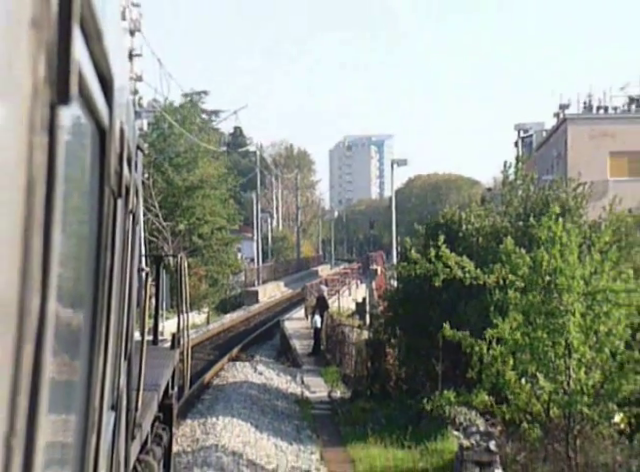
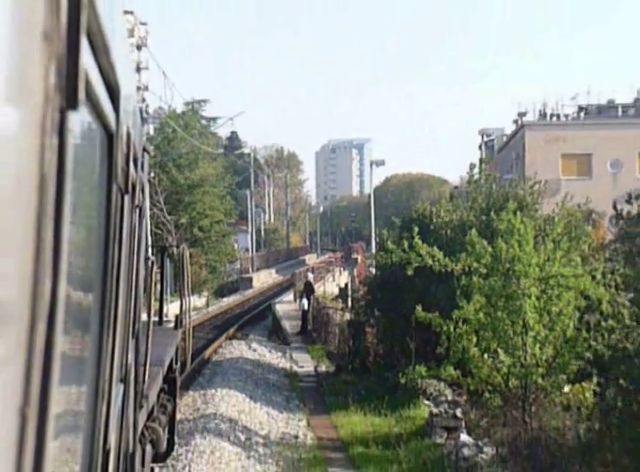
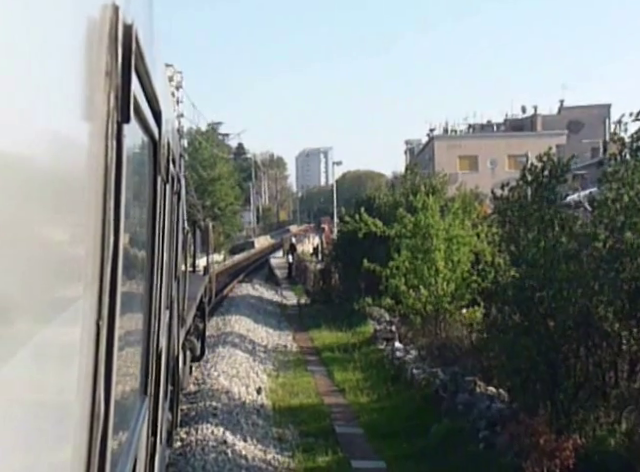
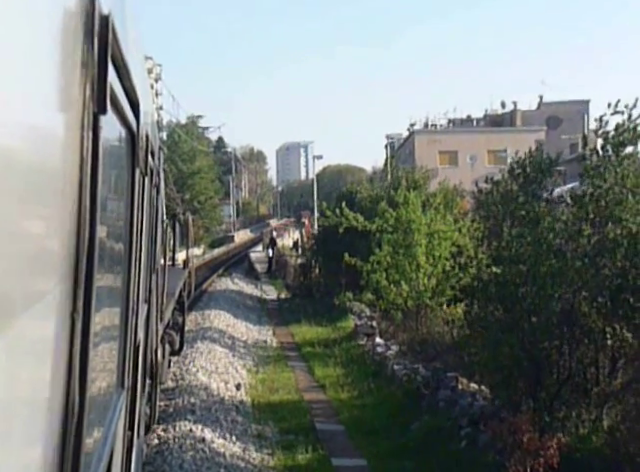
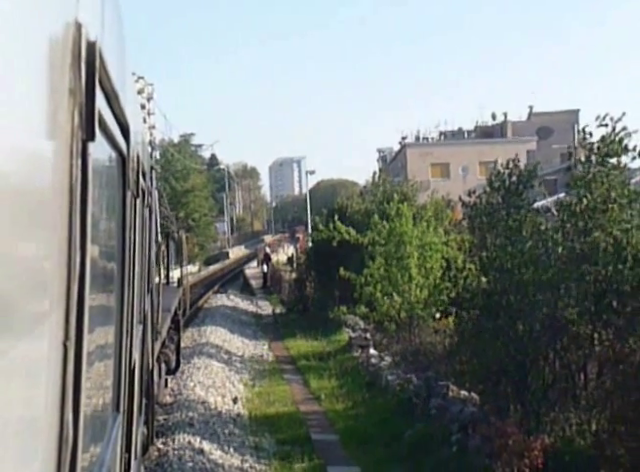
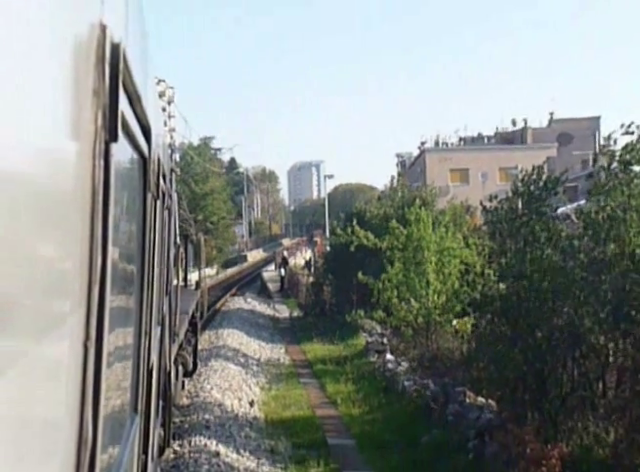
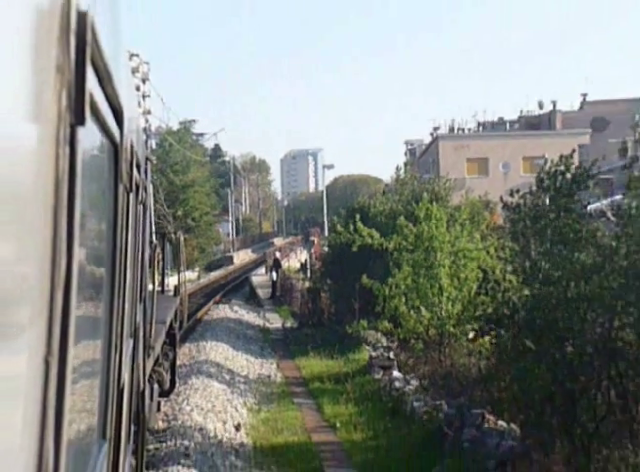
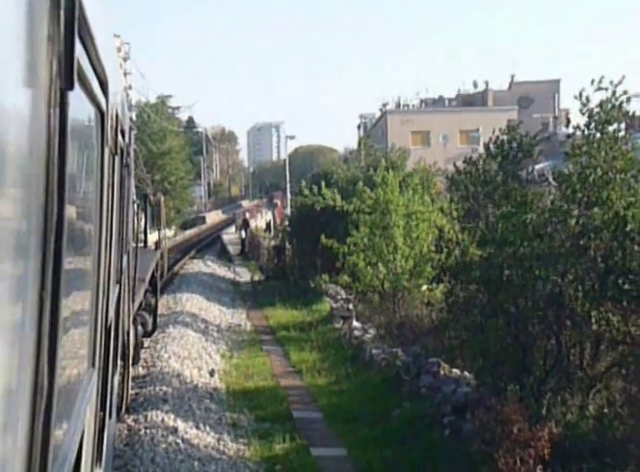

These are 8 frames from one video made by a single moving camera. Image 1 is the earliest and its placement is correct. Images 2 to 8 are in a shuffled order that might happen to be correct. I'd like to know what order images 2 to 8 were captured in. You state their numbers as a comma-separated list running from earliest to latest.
2, 7, 6, 5, 3, 4, 8
